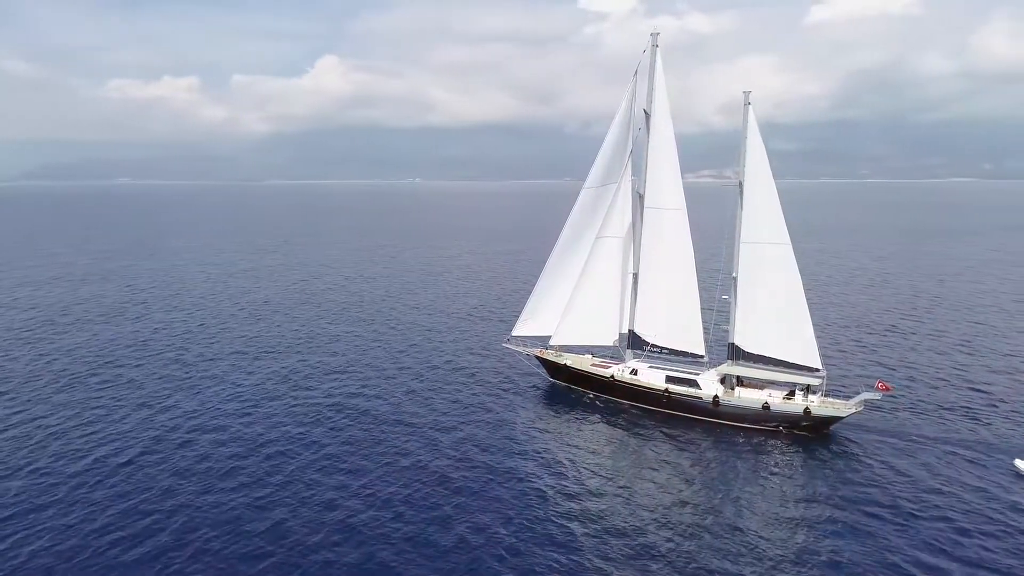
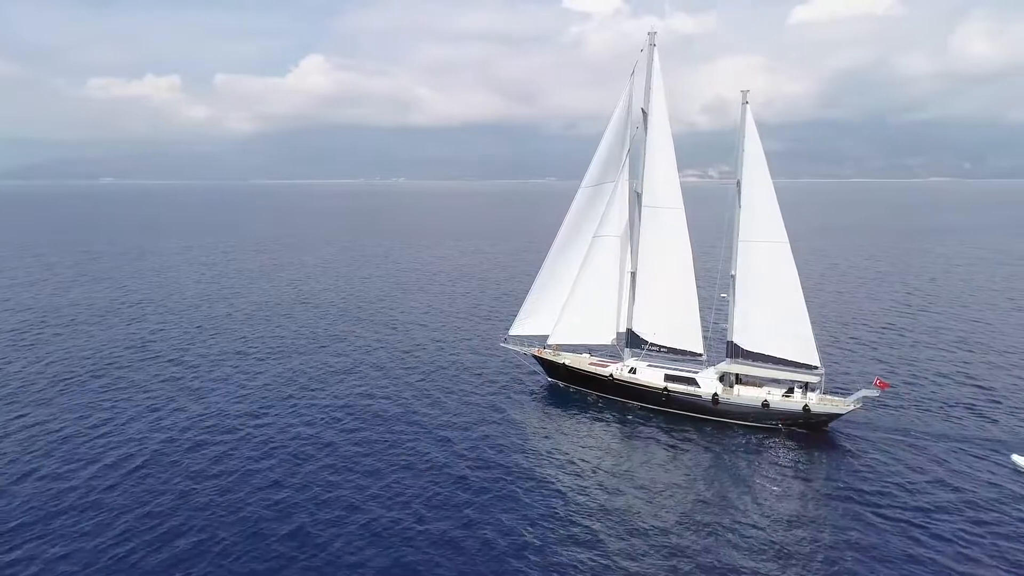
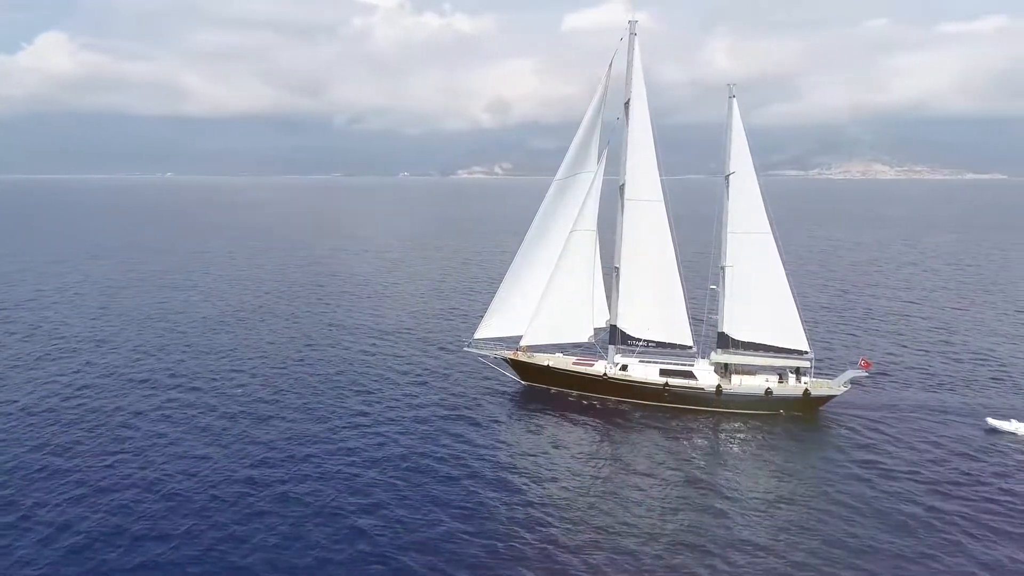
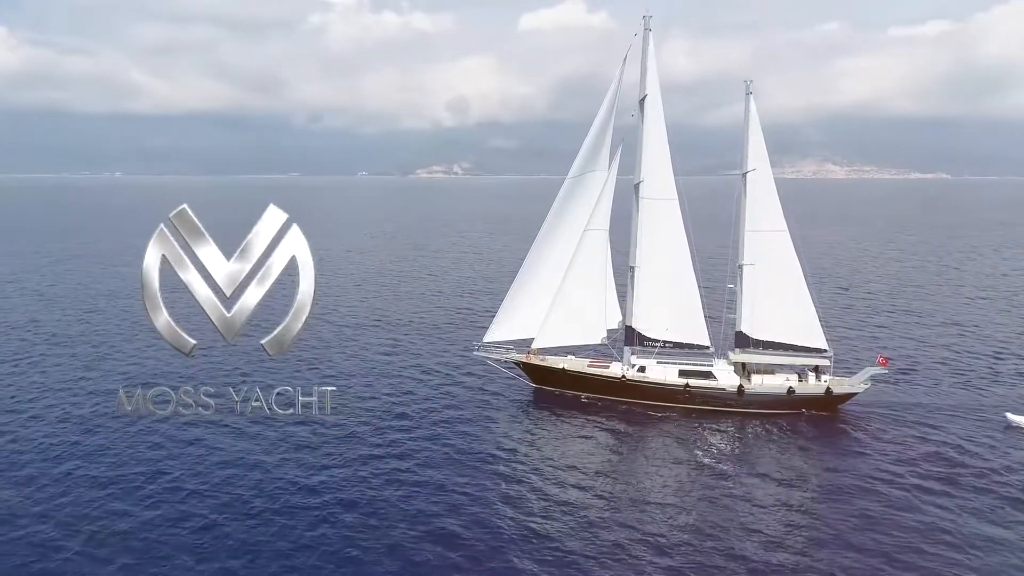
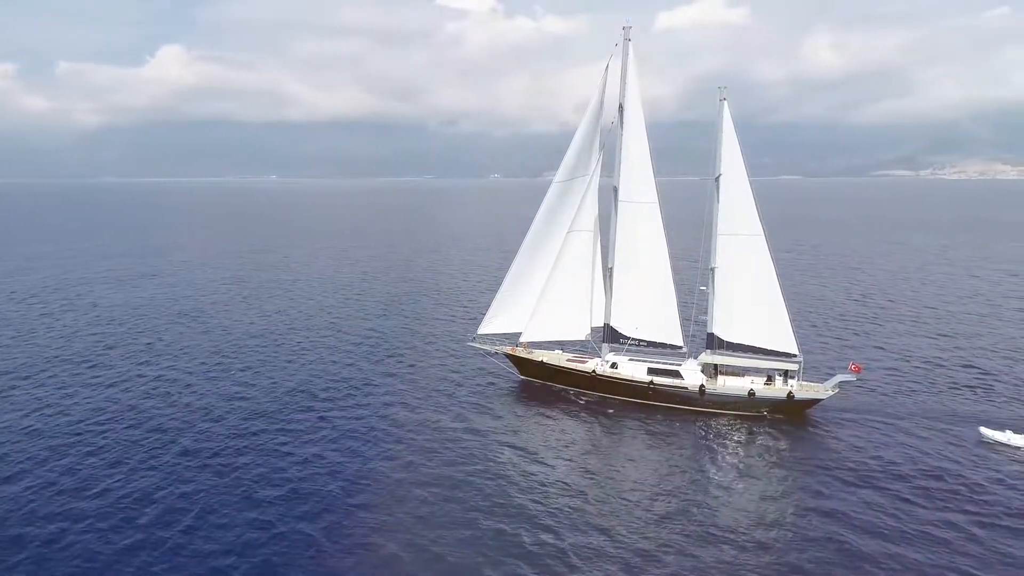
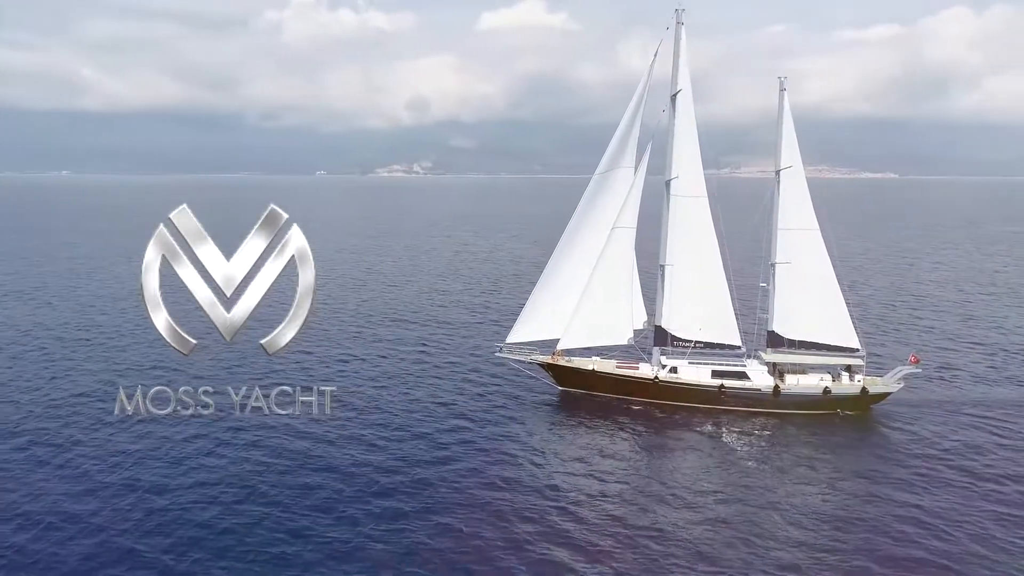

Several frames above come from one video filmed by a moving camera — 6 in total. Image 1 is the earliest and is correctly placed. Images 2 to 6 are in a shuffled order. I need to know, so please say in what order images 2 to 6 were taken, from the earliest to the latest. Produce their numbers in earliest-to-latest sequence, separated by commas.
2, 5, 3, 4, 6
